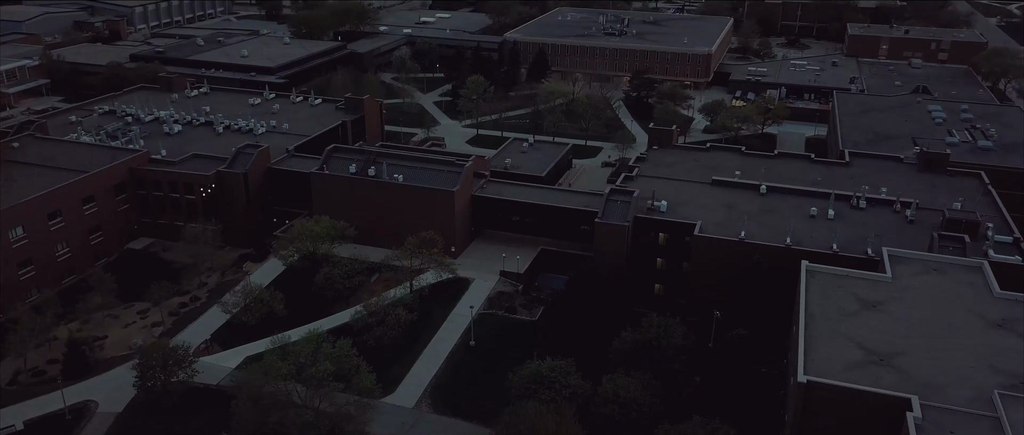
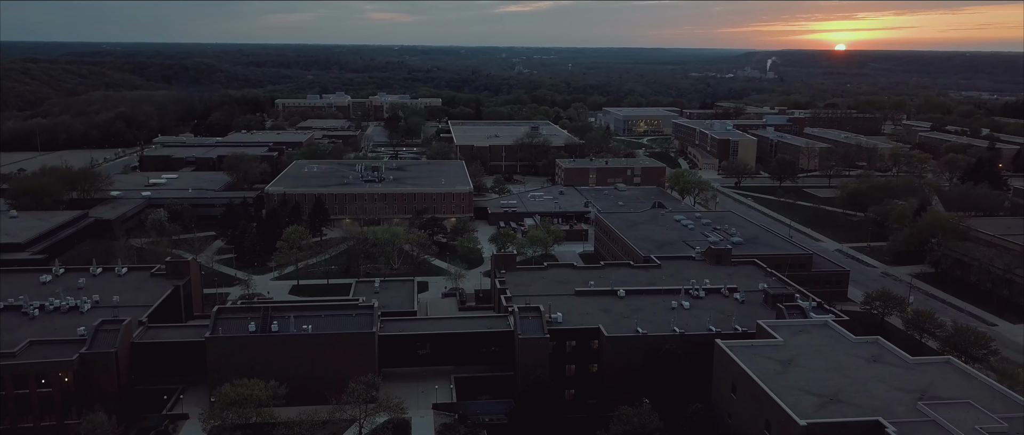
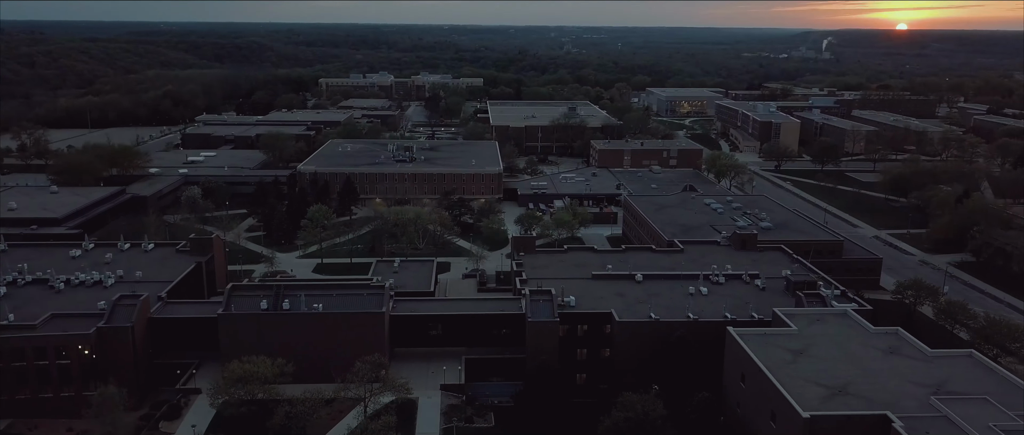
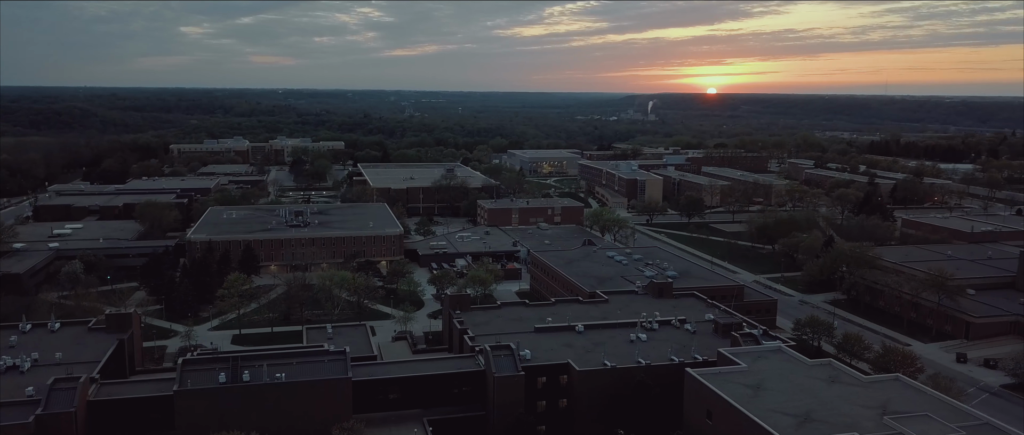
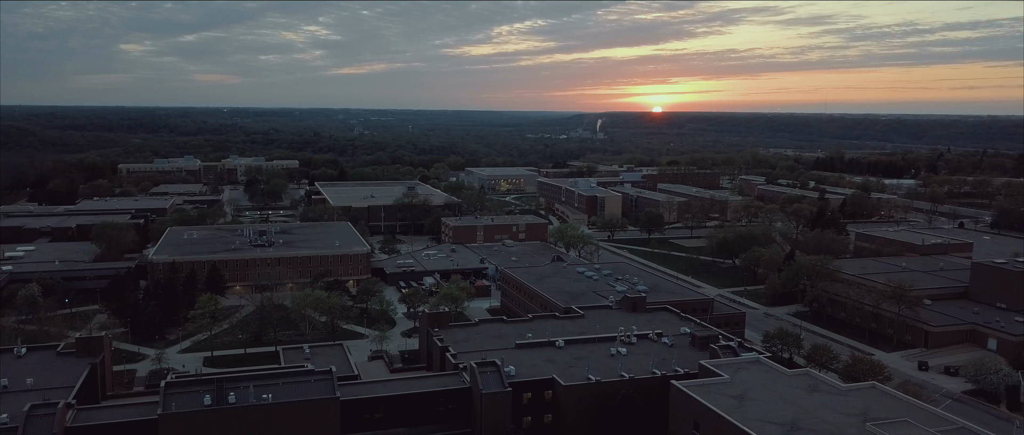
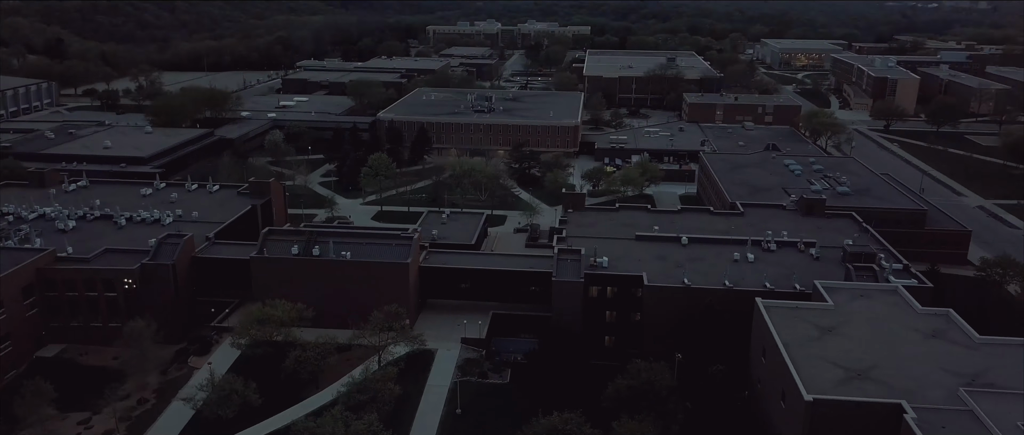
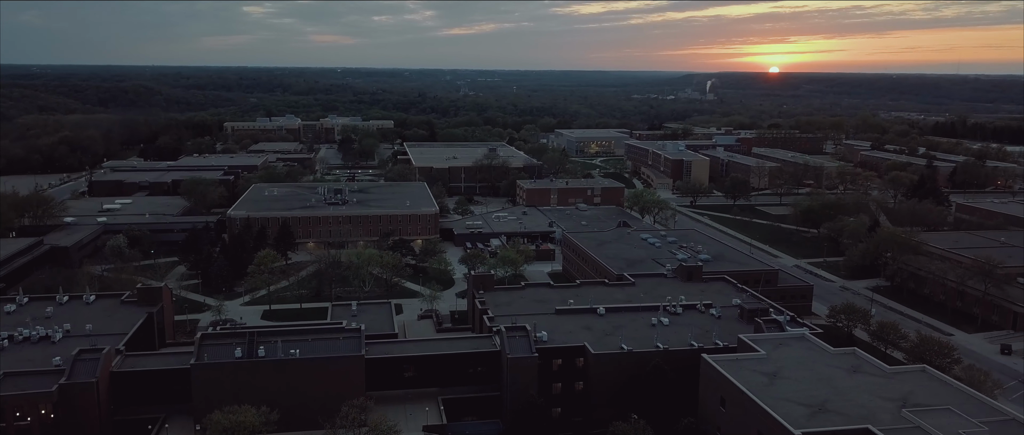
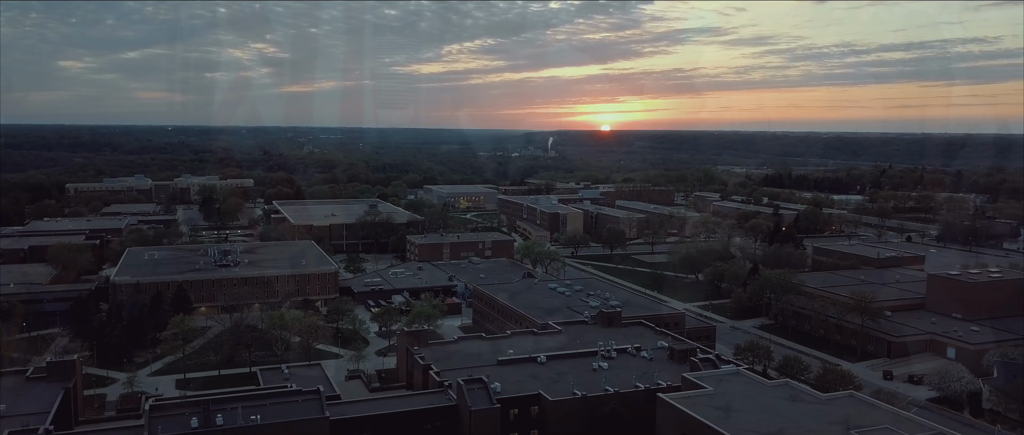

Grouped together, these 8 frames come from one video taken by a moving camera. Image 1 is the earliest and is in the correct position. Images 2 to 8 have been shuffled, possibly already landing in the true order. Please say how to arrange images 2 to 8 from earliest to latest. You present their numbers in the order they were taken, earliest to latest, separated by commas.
6, 3, 2, 7, 4, 5, 8
